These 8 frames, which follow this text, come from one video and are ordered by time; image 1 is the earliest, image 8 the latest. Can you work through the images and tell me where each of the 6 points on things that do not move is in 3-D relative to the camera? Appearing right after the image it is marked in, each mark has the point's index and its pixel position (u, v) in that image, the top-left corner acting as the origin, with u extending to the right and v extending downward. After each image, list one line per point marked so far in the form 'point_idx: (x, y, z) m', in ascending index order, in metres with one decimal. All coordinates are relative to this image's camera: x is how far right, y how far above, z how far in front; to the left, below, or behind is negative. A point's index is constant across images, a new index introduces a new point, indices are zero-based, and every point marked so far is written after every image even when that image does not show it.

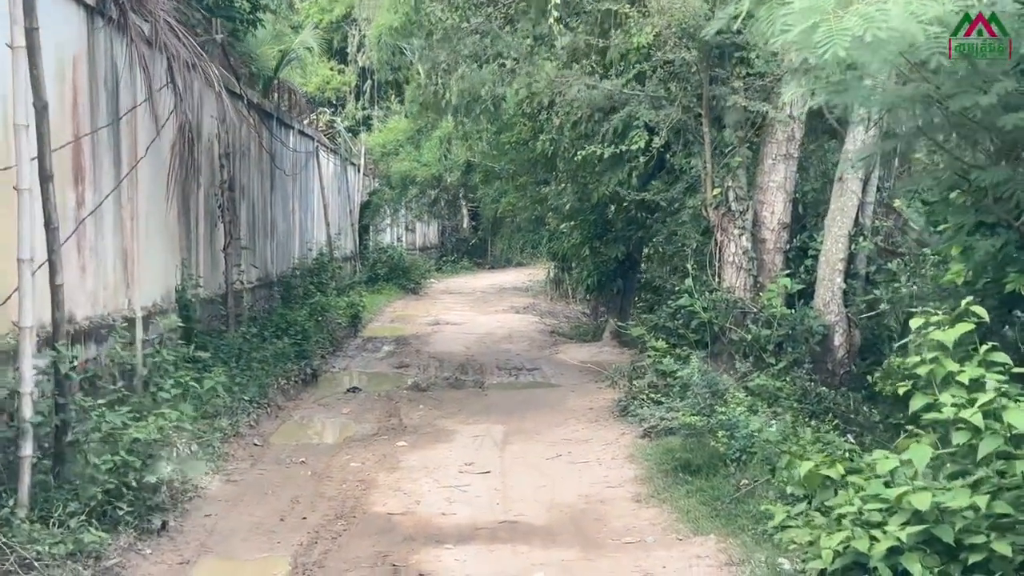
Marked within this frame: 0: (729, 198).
0: (+1.2, +0.5, +7.7) m
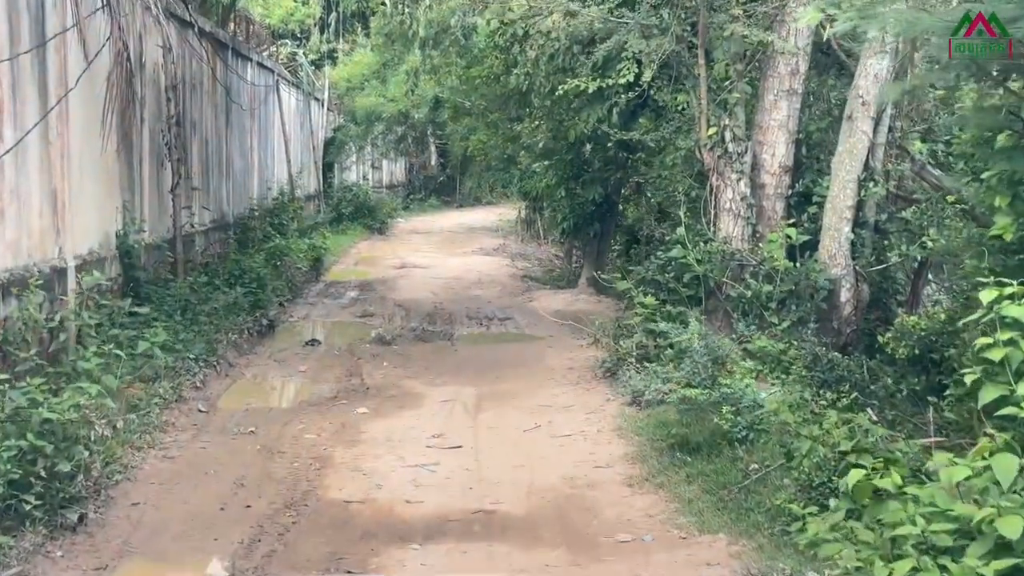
0: (+1.0, +0.7, +7.0) m
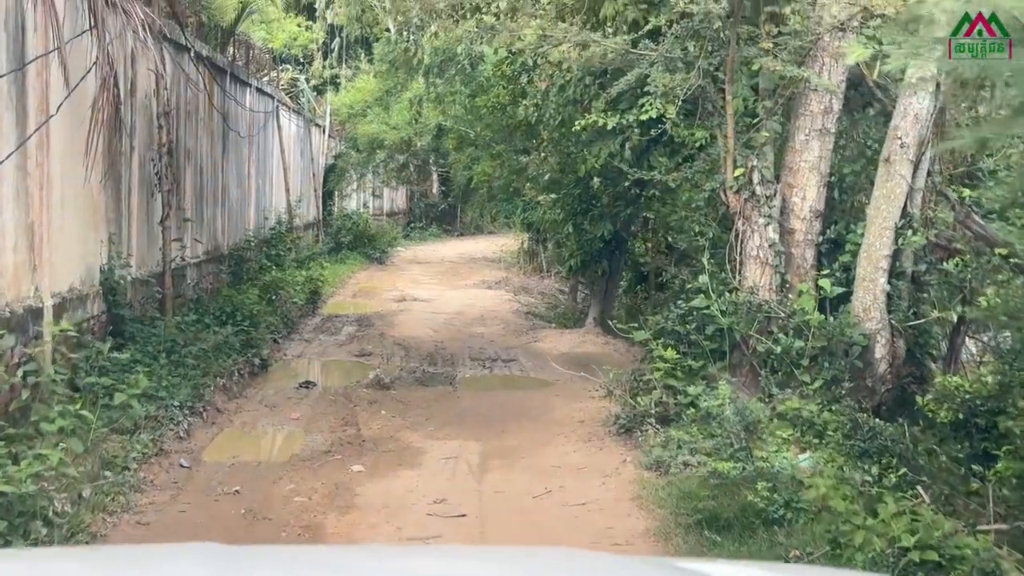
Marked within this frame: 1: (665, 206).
0: (+1.1, +0.5, +6.5) m
1: (+0.9, +0.5, +8.6) m
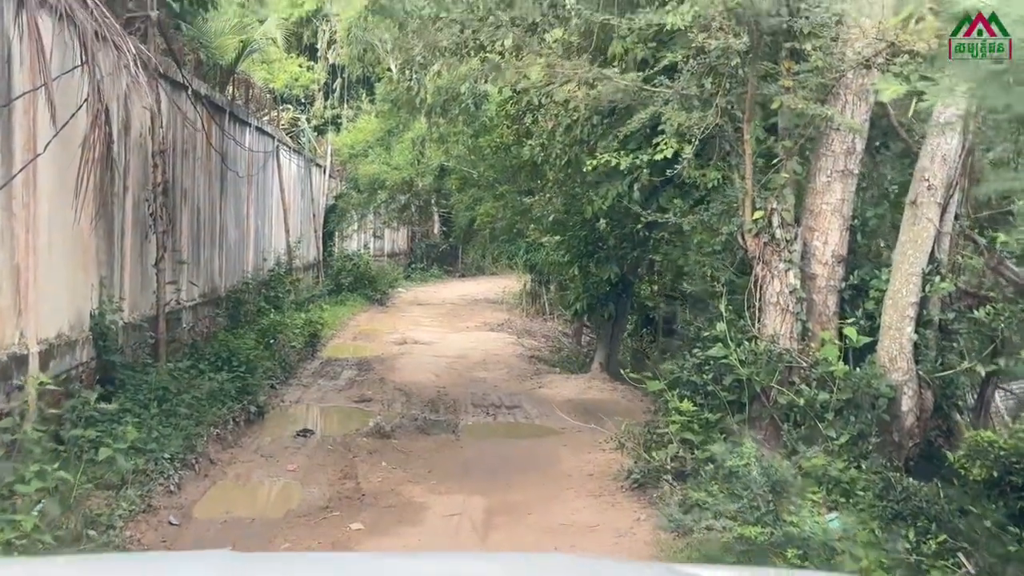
0: (+1.1, +0.3, +6.2) m
1: (+0.9, +0.2, +8.3) m
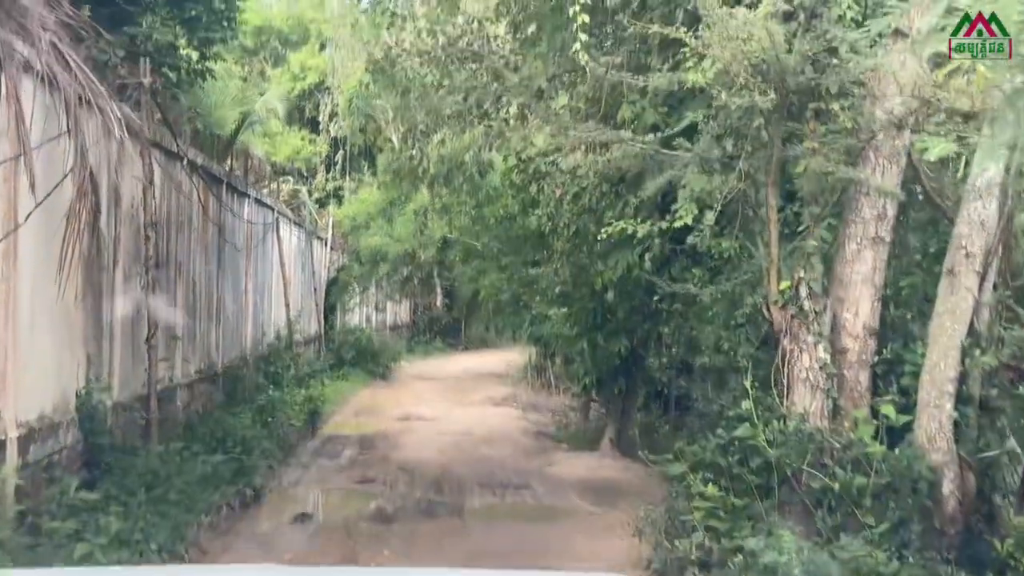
0: (+1.2, 0.0, +5.8) m
1: (+1.0, -0.2, +7.9) m
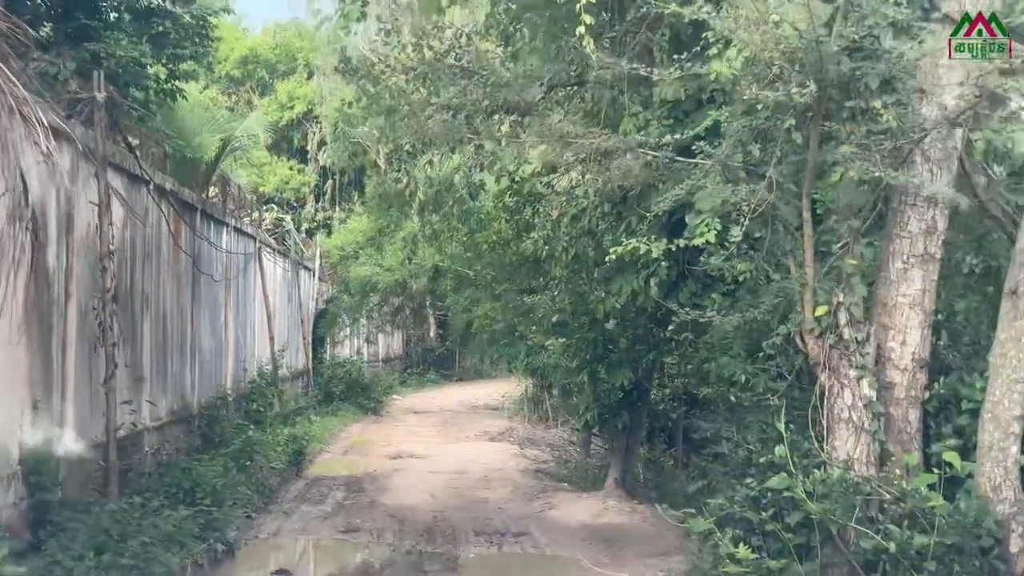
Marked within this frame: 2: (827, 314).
0: (+1.1, -0.1, +5.1) m
1: (+1.0, -0.3, +7.2) m
2: (+1.1, -0.1, +5.1) m
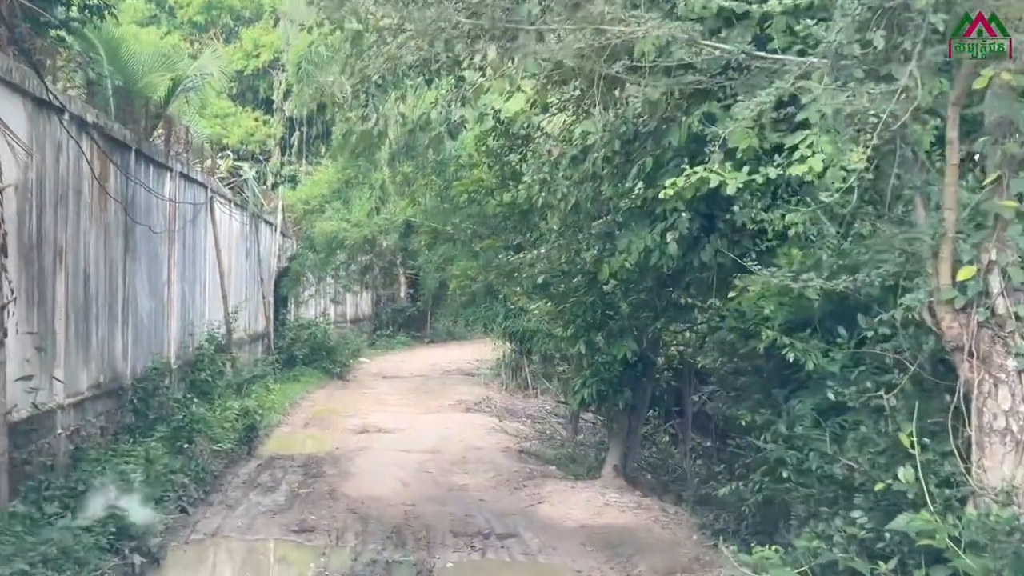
0: (+1.2, 0.0, +3.6) m
1: (+0.9, -0.1, +5.7) m
2: (+1.1, 0.0, +3.6) m
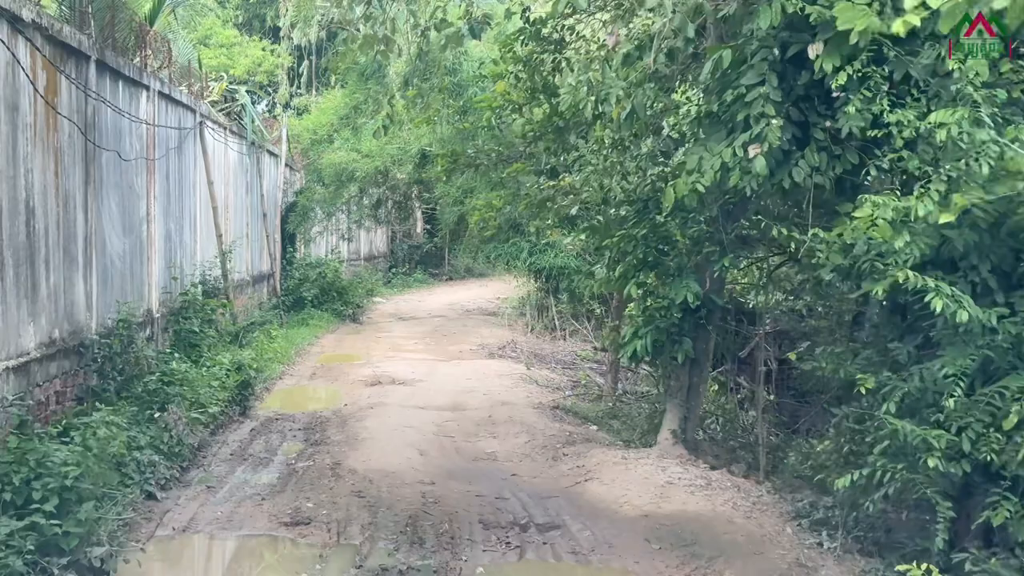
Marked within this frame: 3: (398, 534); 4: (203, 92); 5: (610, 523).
0: (+1.3, +0.1, +2.0) m
1: (+1.1, +0.1, +4.1) m
2: (+1.3, +0.2, +2.0) m
3: (-0.5, -1.0, +6.1) m
4: (-2.9, +1.8, +13.6) m
5: (+0.4, -1.0, +6.2) m
